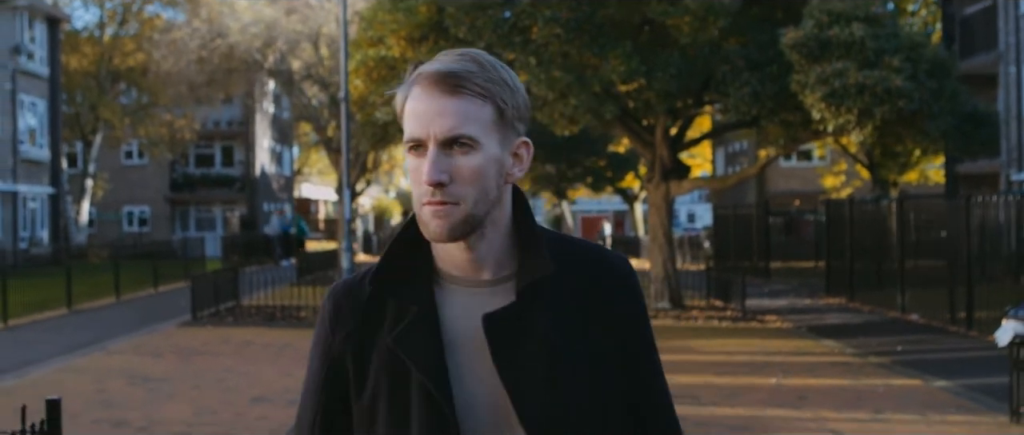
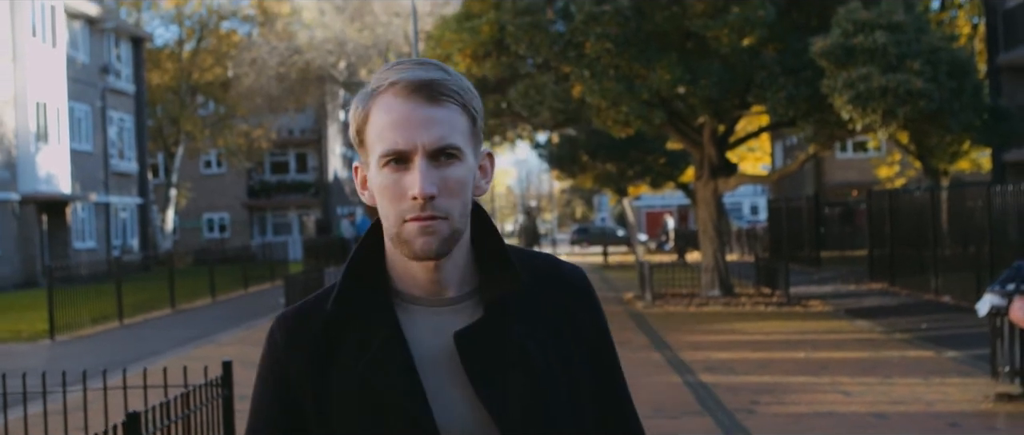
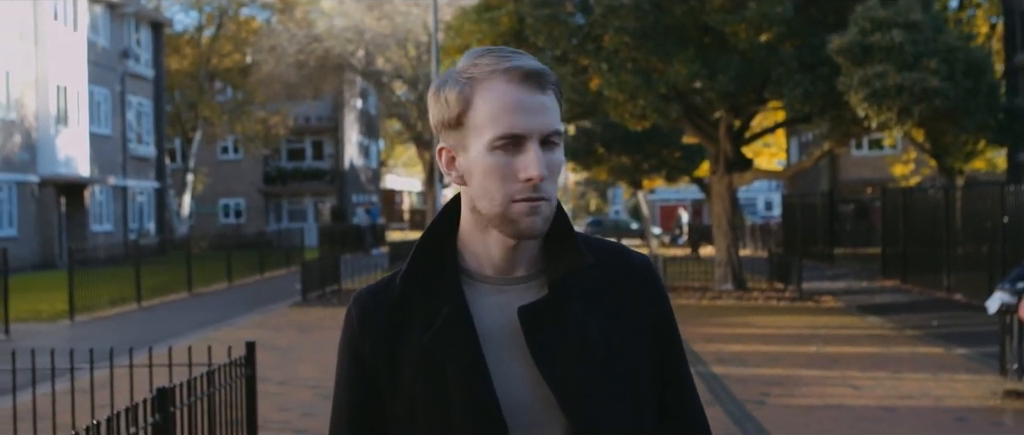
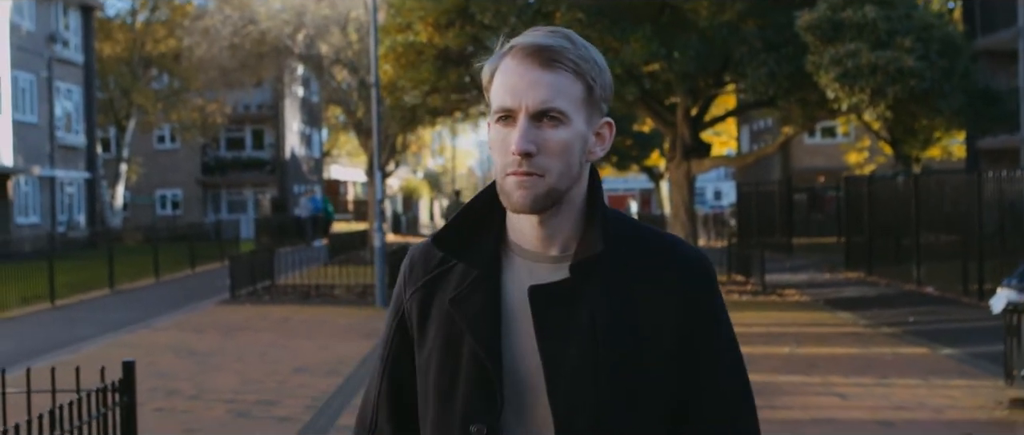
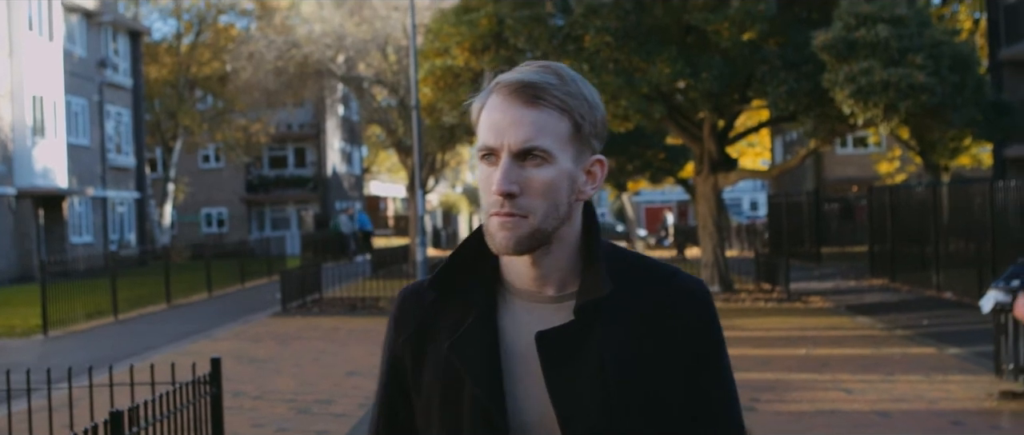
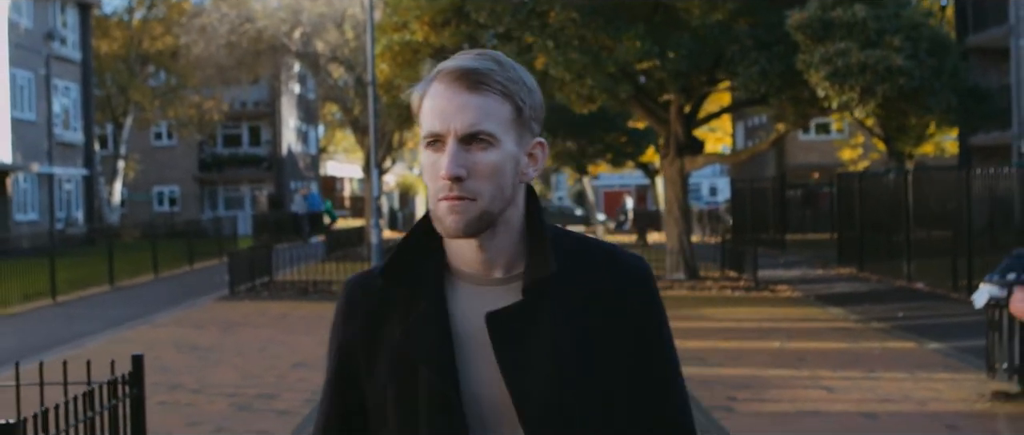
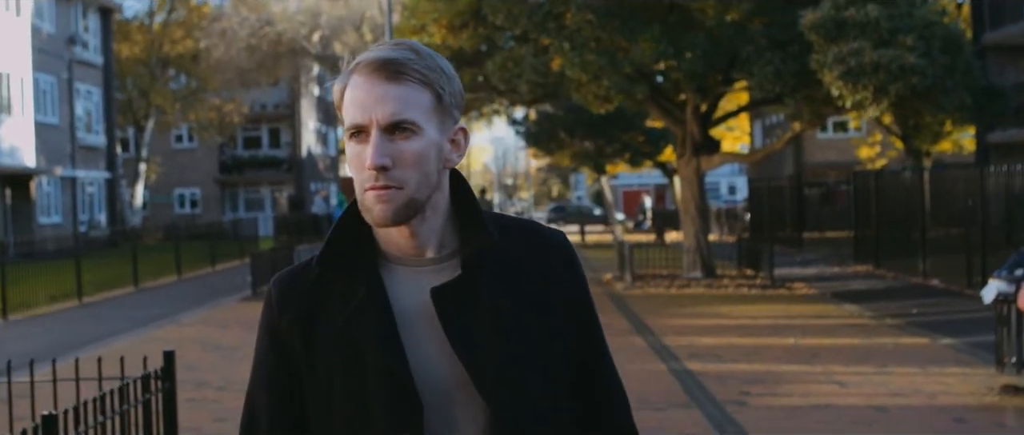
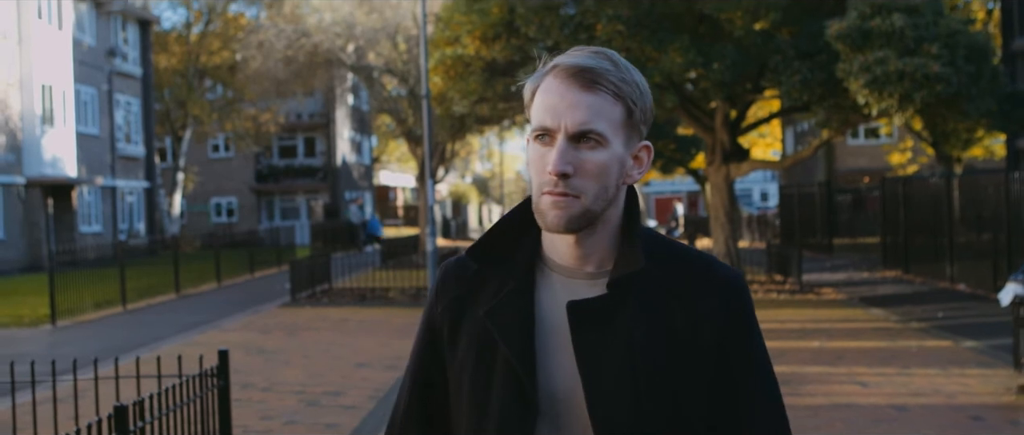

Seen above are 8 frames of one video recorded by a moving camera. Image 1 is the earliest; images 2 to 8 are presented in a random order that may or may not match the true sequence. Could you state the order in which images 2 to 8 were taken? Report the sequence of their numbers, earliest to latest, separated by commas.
4, 6, 7, 8, 5, 2, 3
